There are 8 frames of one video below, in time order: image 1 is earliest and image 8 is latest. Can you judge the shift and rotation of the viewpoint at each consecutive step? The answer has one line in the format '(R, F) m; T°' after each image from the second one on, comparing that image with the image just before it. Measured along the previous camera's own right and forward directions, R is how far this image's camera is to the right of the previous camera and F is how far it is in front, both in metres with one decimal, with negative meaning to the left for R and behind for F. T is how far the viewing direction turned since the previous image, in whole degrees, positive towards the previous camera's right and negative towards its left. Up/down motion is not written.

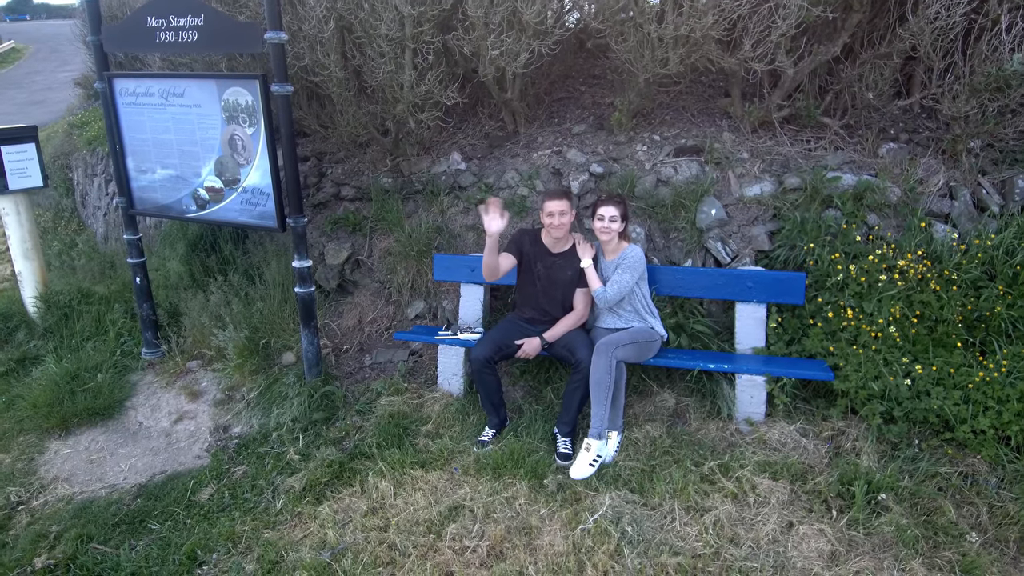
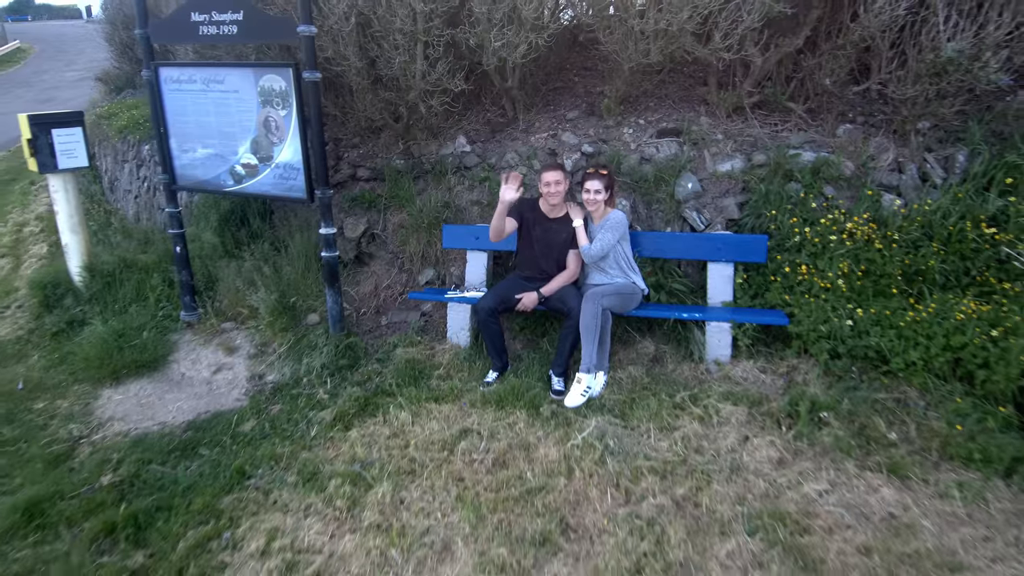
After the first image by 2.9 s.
(0.0, -0.5) m; 0°
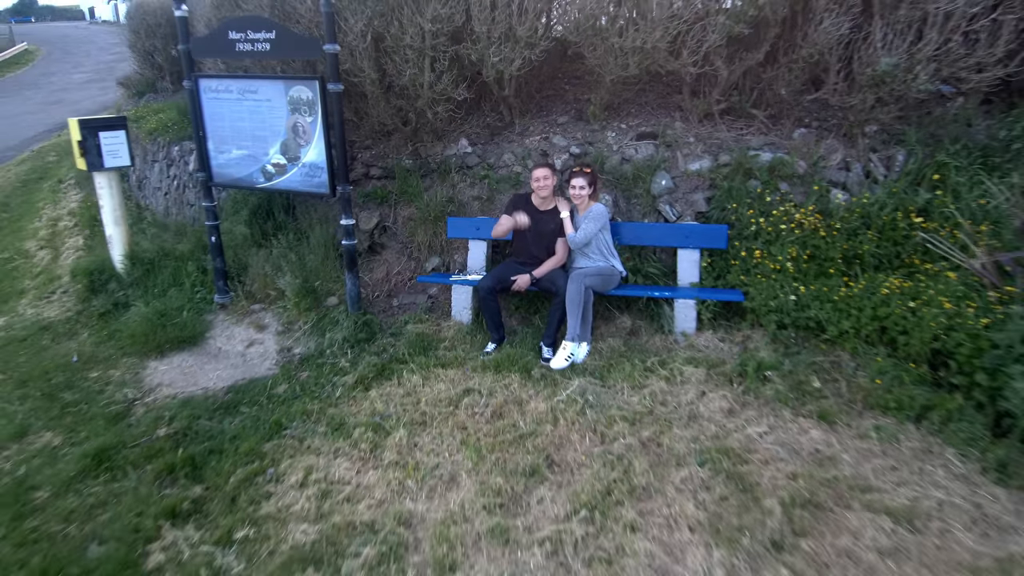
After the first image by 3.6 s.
(0.0, -0.6) m; 0°
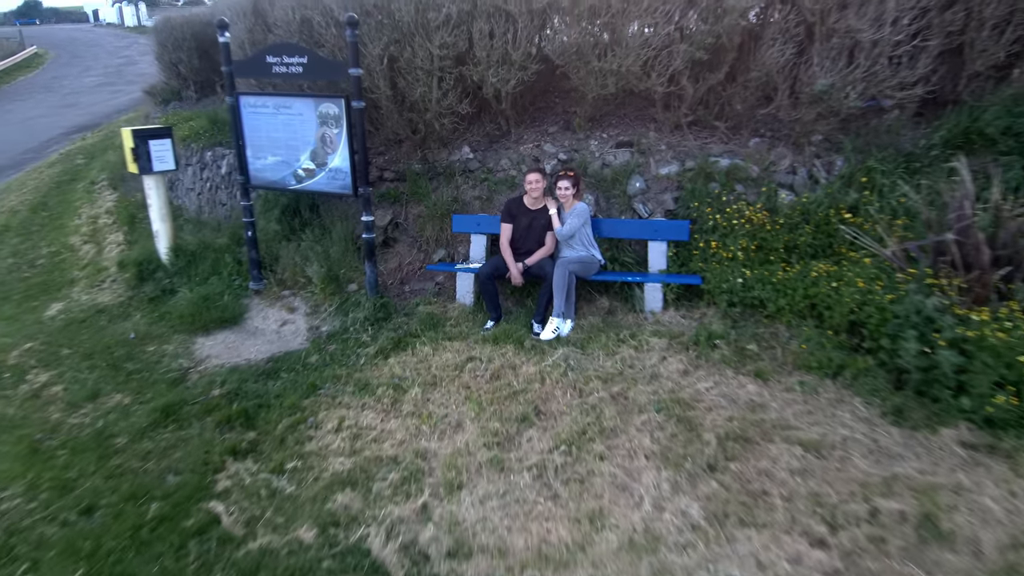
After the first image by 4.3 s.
(0.0, -0.8) m; 0°
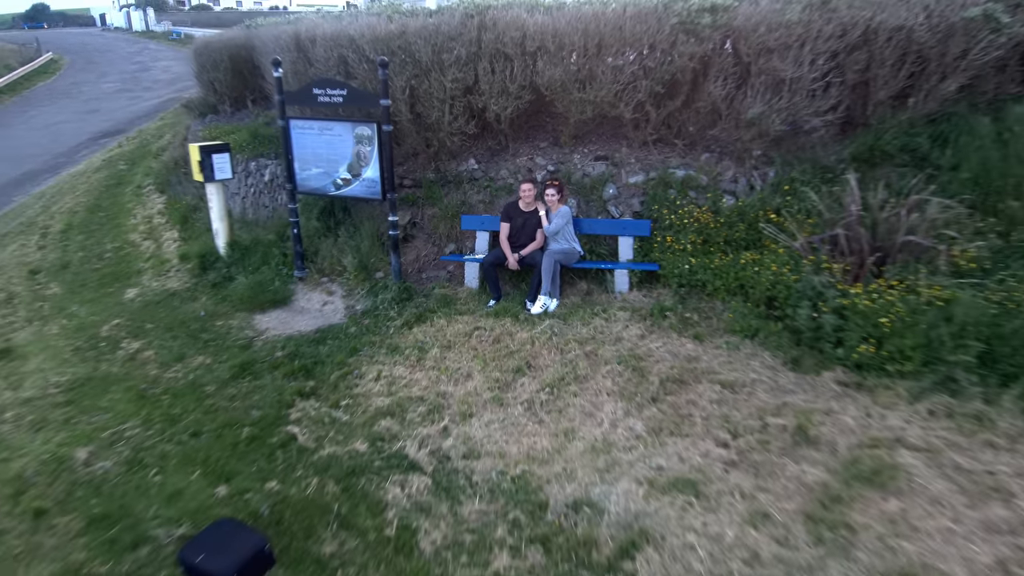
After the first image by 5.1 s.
(0.0, -1.4) m; 0°
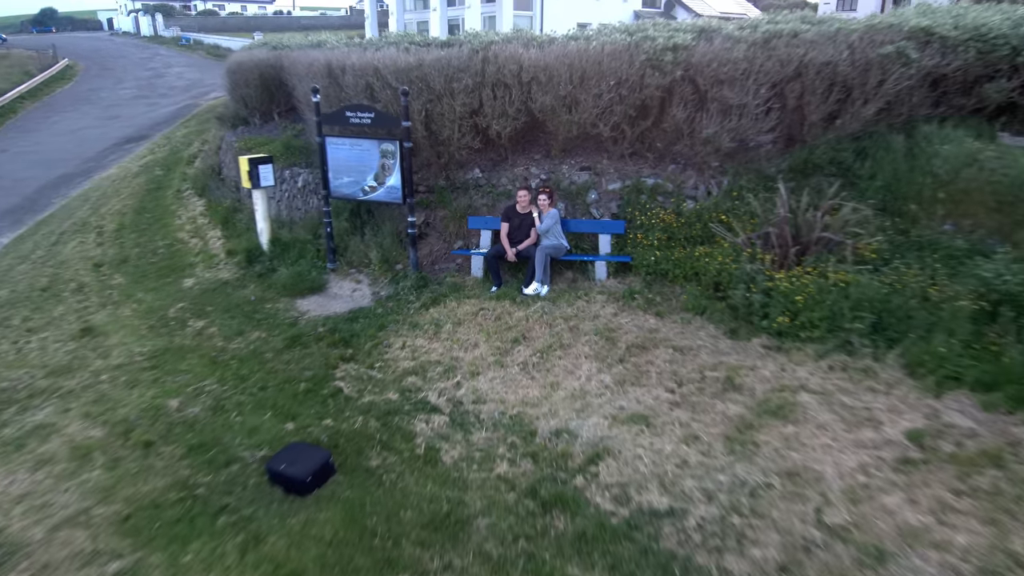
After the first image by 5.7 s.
(0.0, -1.5) m; 0°
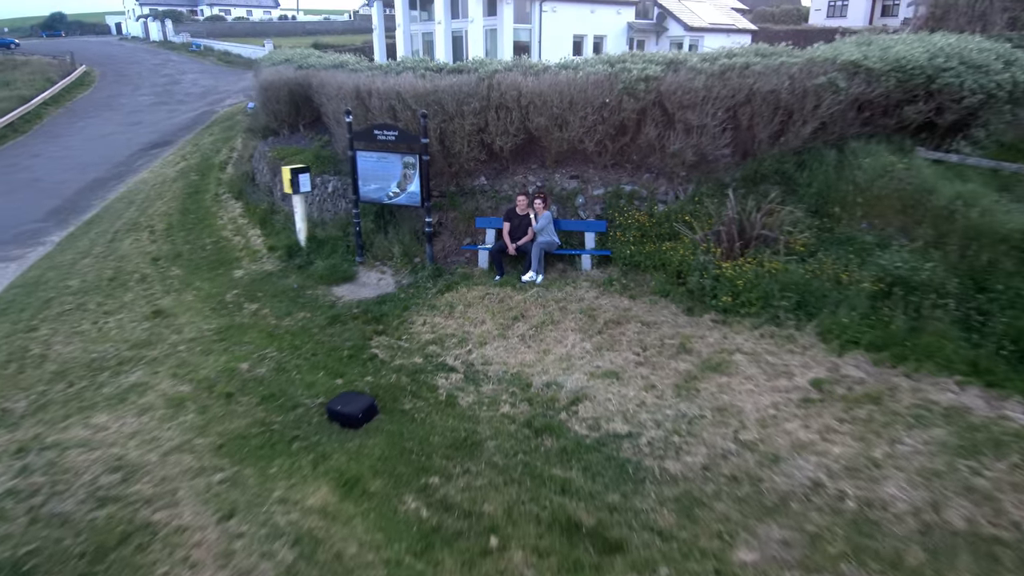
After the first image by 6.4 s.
(0.0, -1.7) m; 0°
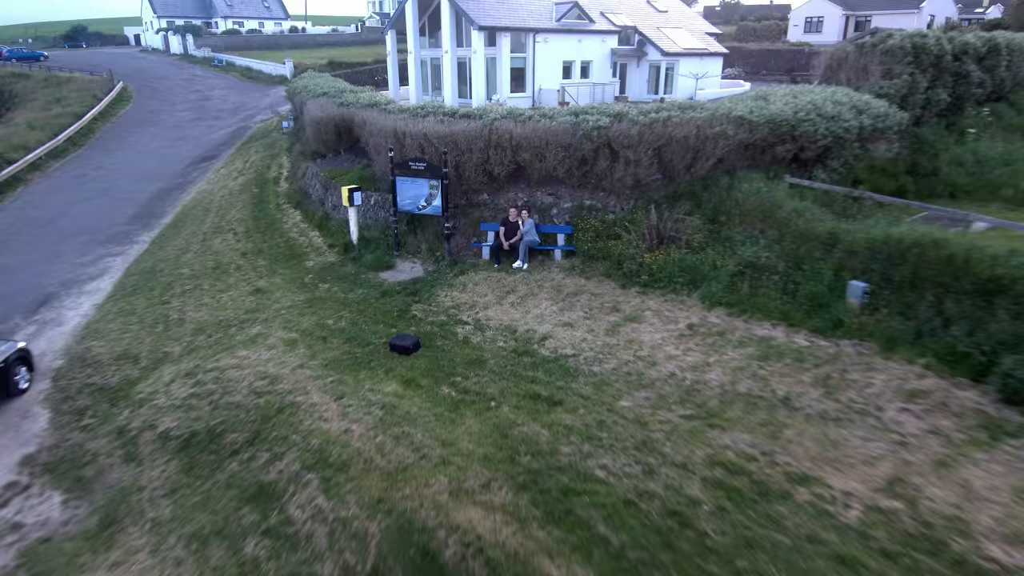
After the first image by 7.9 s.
(+0.1, -4.4) m; 0°
